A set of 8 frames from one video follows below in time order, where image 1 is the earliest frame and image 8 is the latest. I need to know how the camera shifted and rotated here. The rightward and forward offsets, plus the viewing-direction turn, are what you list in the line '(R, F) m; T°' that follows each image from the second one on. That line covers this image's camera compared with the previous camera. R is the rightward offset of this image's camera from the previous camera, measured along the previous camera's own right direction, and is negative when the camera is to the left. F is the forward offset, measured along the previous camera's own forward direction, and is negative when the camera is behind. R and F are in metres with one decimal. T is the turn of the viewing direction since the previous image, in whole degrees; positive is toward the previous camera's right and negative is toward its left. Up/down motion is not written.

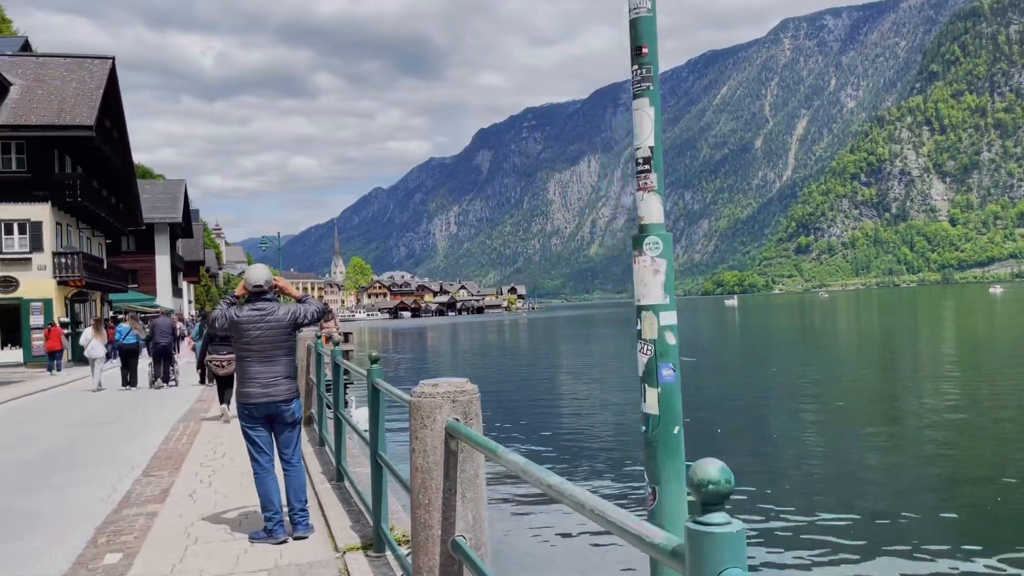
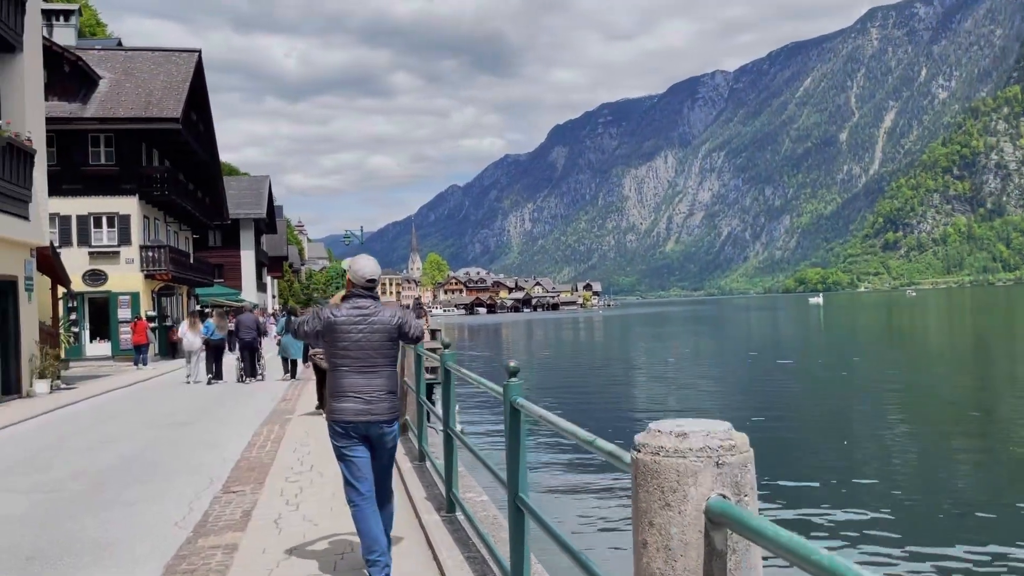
(-0.7, +1.8) m; -5°
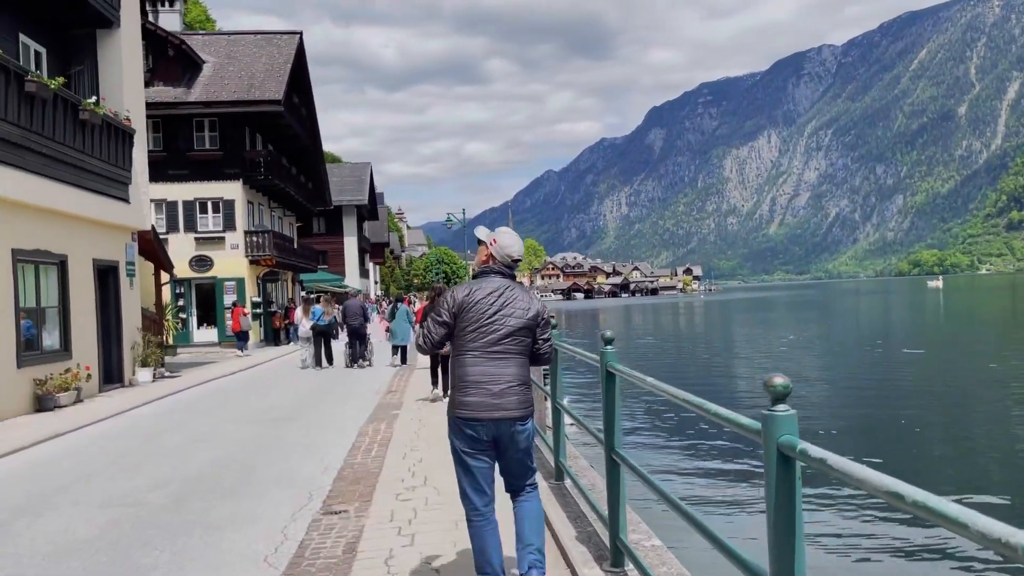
(-0.7, +2.1) m; -7°
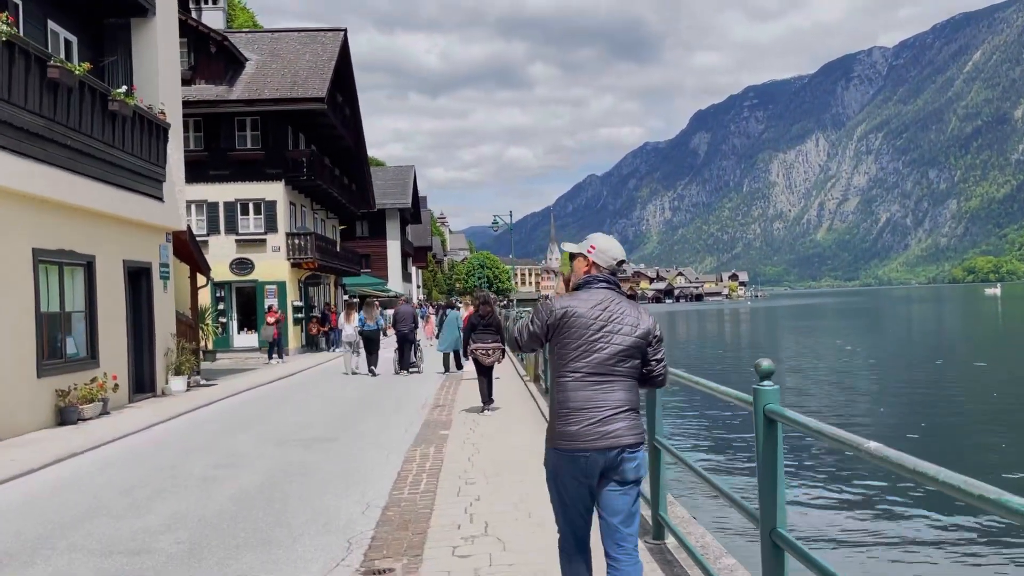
(-0.4, +1.8) m; -3°
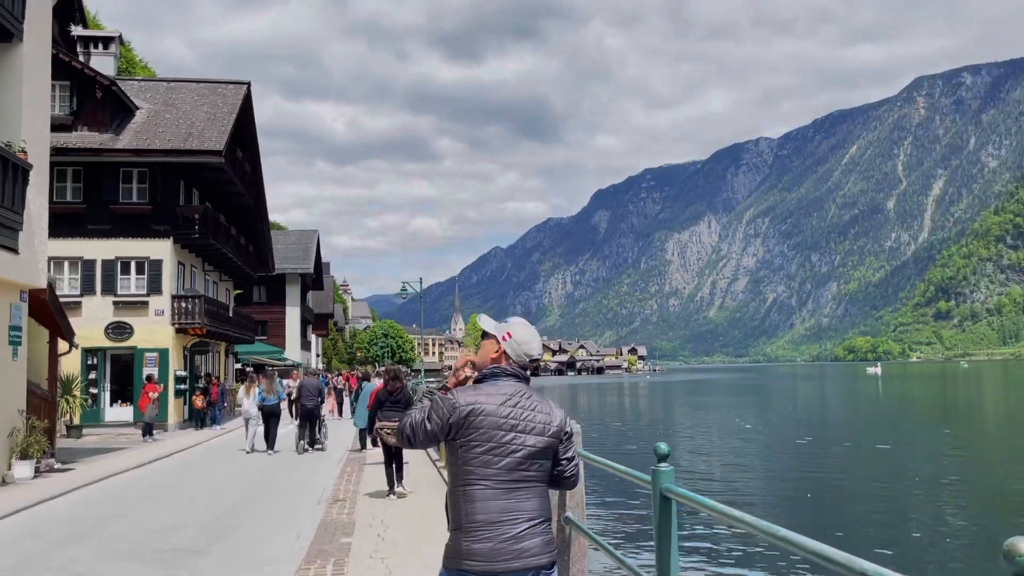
(-0.3, +2.1) m; +7°
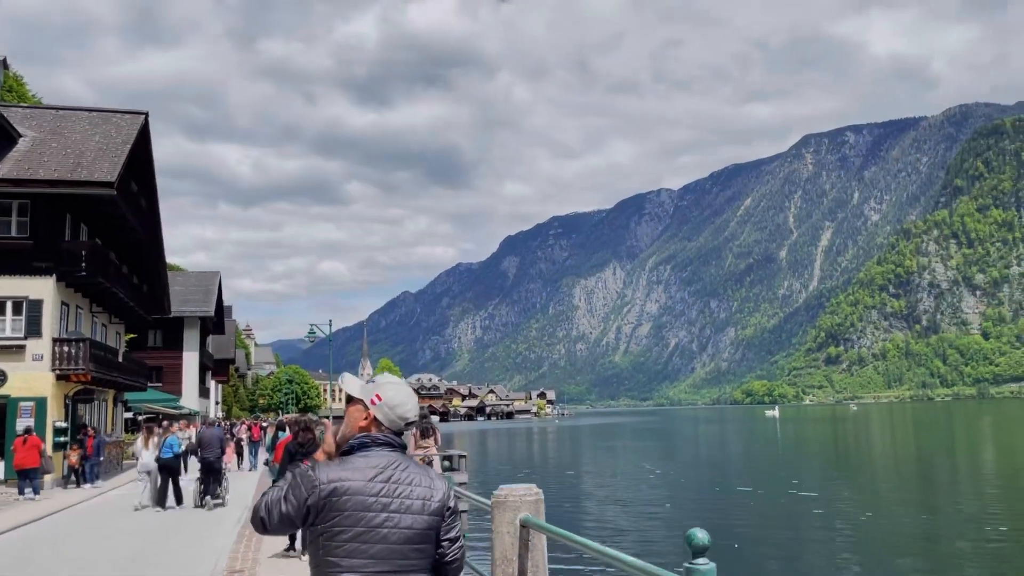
(-0.3, +1.2) m; +6°
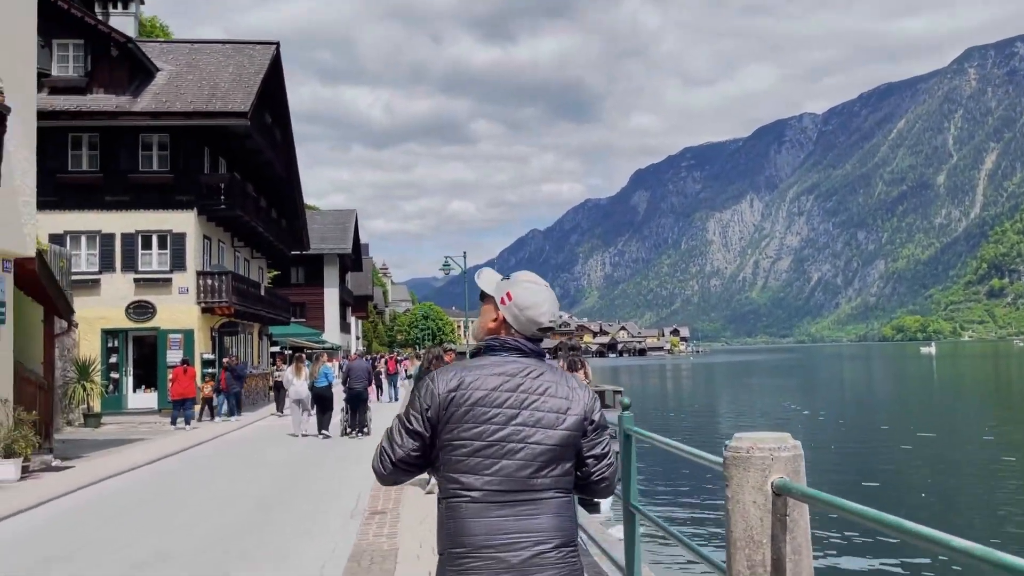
(-0.5, +2.2) m; -9°
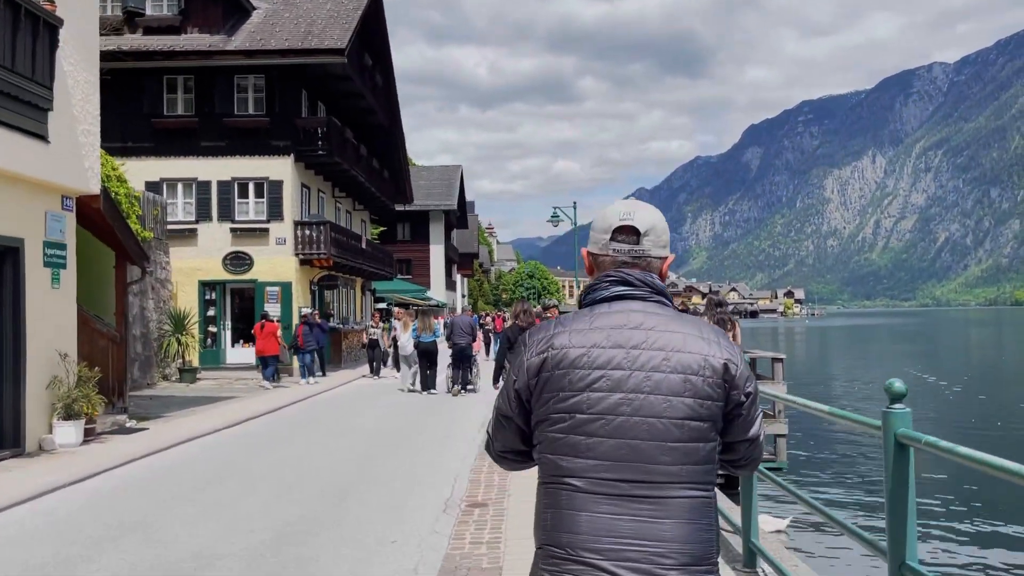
(-0.4, +2.9) m; -7°
